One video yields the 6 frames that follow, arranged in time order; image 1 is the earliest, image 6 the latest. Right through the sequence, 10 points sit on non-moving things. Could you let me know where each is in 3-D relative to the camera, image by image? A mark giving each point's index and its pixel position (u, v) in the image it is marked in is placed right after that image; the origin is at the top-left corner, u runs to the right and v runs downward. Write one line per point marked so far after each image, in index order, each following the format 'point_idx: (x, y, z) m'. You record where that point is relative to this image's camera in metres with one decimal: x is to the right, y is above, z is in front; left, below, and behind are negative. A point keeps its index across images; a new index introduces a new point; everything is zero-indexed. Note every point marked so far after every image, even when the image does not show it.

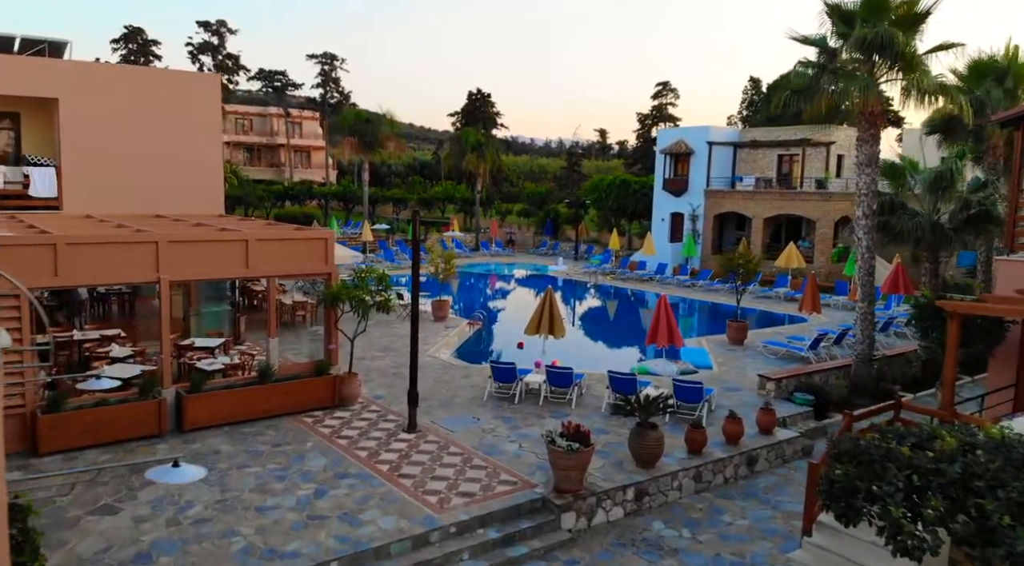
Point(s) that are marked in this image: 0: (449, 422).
0: (-1.0, -2.3, +11.8) m
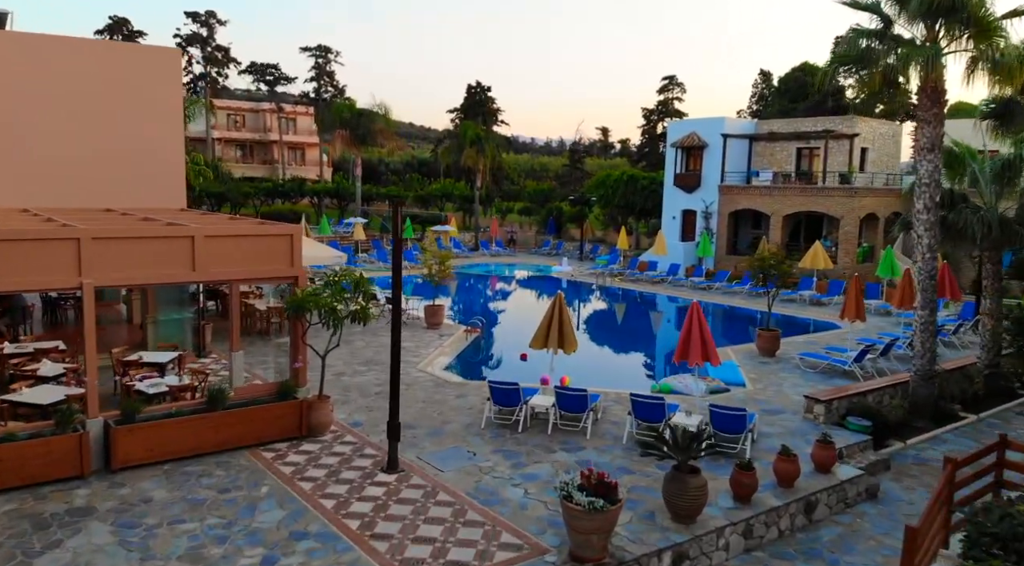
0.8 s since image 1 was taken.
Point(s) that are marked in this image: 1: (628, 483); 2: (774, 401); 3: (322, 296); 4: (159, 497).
0: (-1.0, -2.4, +9.7) m
1: (+1.4, -2.5, +8.9) m
2: (+4.7, -2.1, +12.8) m
3: (-2.7, -0.2, +10.0) m
4: (-4.3, -2.6, +8.6) m
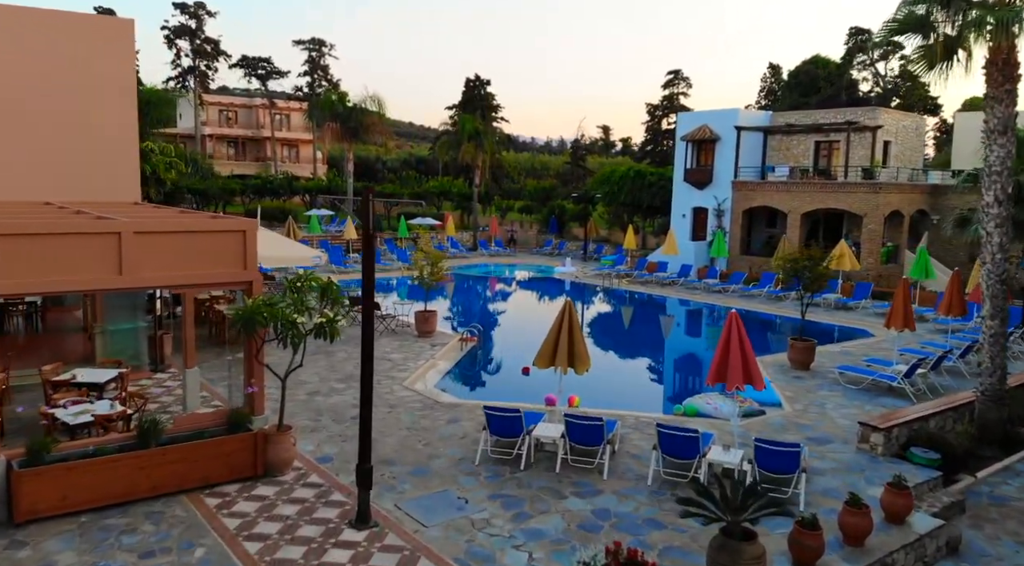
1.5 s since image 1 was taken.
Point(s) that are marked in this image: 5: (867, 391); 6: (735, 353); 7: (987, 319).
0: (-1.0, -2.4, +7.8) m
1: (+1.4, -2.6, +7.1) m
2: (+4.7, -2.2, +11.0) m
3: (-2.7, -0.3, +8.2) m
4: (-4.3, -2.7, +6.8) m
5: (+6.5, -2.0, +13.1) m
6: (+2.8, -0.8, +8.9) m
7: (+7.5, -0.6, +11.4) m
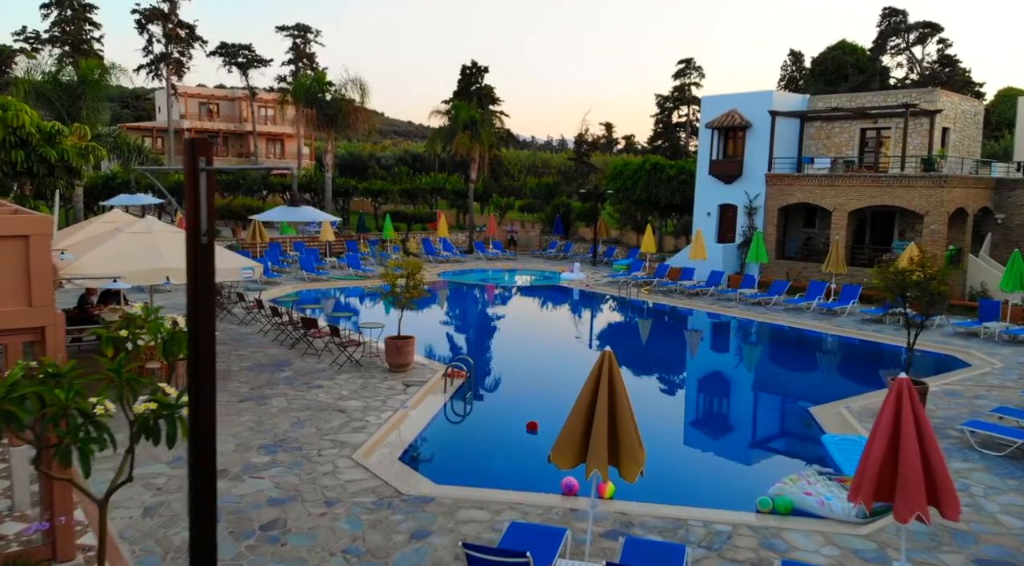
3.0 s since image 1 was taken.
0: (-1.0, -2.7, +4.0) m
1: (+1.5, -2.9, +3.2) m
2: (+4.7, -2.5, +7.1) m
3: (-2.7, -0.6, +4.3) m
4: (-4.3, -3.0, +2.9) m
5: (+6.5, -2.3, +9.2) m
6: (+2.8, -1.1, +5.1) m
7: (+7.5, -0.9, +7.5) m
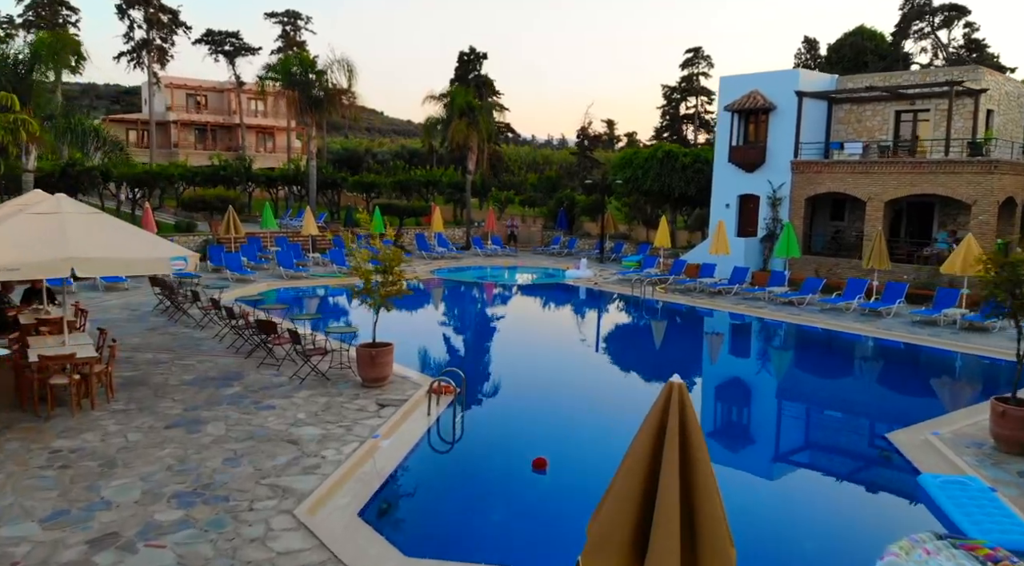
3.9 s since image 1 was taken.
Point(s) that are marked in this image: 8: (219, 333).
0: (-1.0, -2.7, +1.7) m
1: (+1.5, -2.8, +0.9) m
2: (+4.7, -2.4, +4.8) m
3: (-2.7, -0.5, +2.0) m
4: (-4.2, -2.9, +0.6) m
5: (+6.5, -2.2, +7.0) m
6: (+2.8, -1.1, +2.8) m
7: (+7.5, -0.8, +5.2) m
8: (-5.4, -0.9, +13.1) m
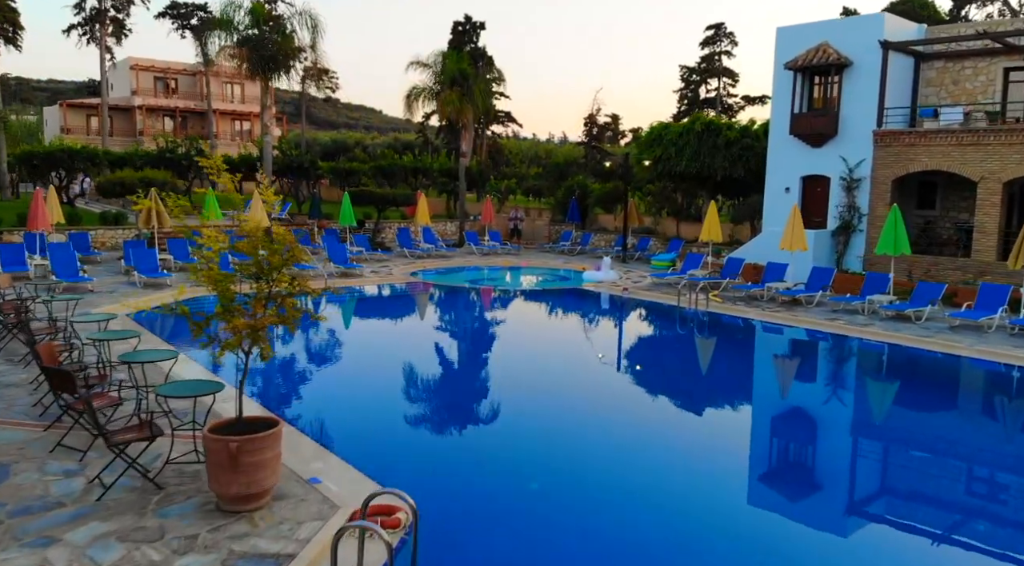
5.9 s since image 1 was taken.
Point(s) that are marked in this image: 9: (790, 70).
0: (-0.9, -2.8, -3.3) m
1: (+1.5, -2.9, -4.1) m
2: (+4.8, -2.5, -0.2) m
3: (-2.6, -0.6, -3.0) m
4: (-4.2, -3.0, -4.4) m
5: (+6.6, -2.3, +1.9) m
6: (+2.8, -1.2, -2.2) m
7: (+7.6, -0.9, +0.2) m
8: (-5.3, -1.0, +8.1) m
9: (+7.4, +5.6, +19.2) m
